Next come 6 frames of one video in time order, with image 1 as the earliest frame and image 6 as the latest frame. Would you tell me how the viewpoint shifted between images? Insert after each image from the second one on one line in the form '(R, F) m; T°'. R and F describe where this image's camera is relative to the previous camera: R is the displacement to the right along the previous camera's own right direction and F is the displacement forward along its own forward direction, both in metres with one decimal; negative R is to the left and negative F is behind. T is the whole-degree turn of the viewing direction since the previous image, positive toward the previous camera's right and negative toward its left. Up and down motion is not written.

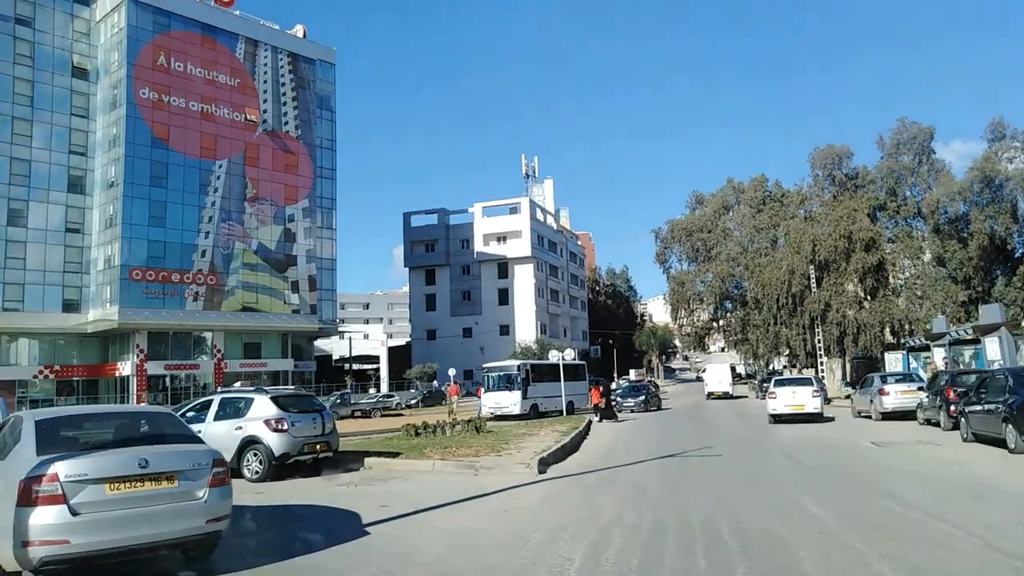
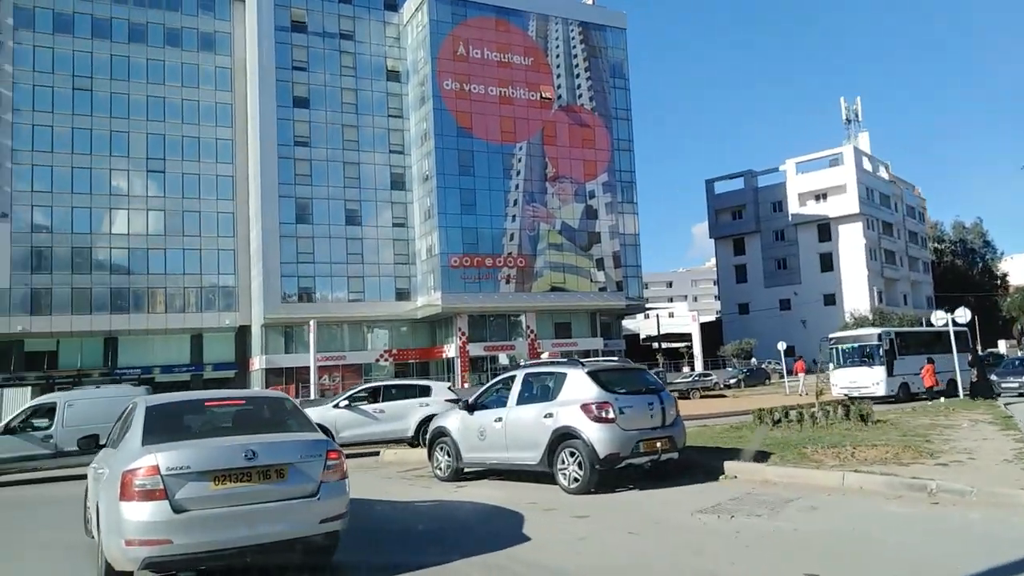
(-1.3, +3.9) m; -23°
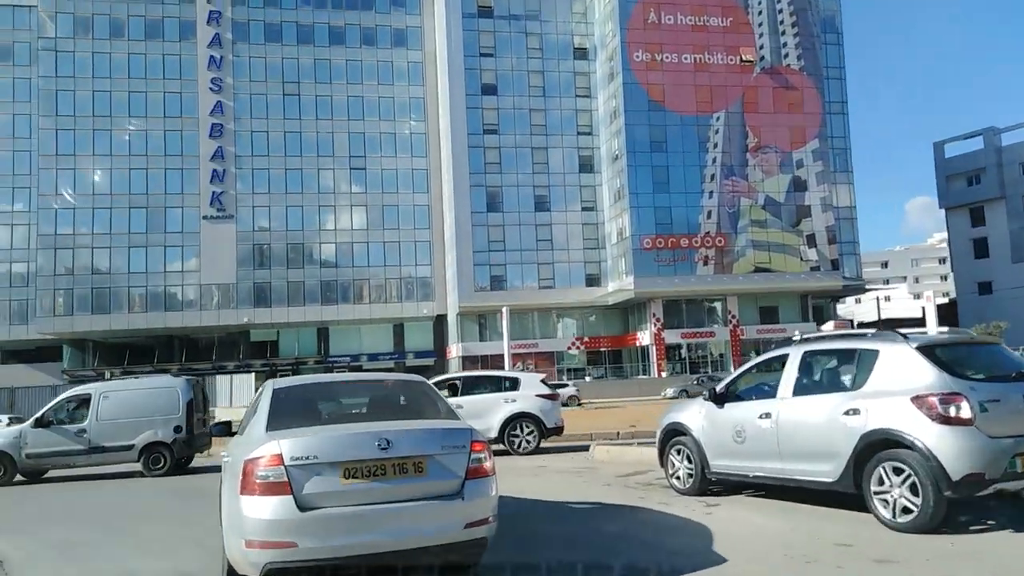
(-0.6, +1.9) m; -15°
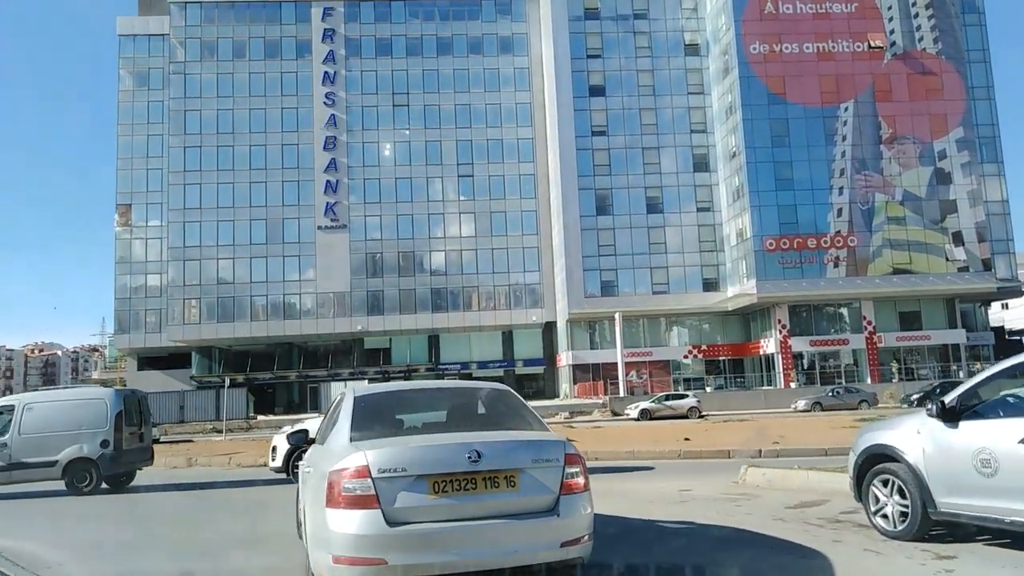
(-0.3, +1.5) m; -8°
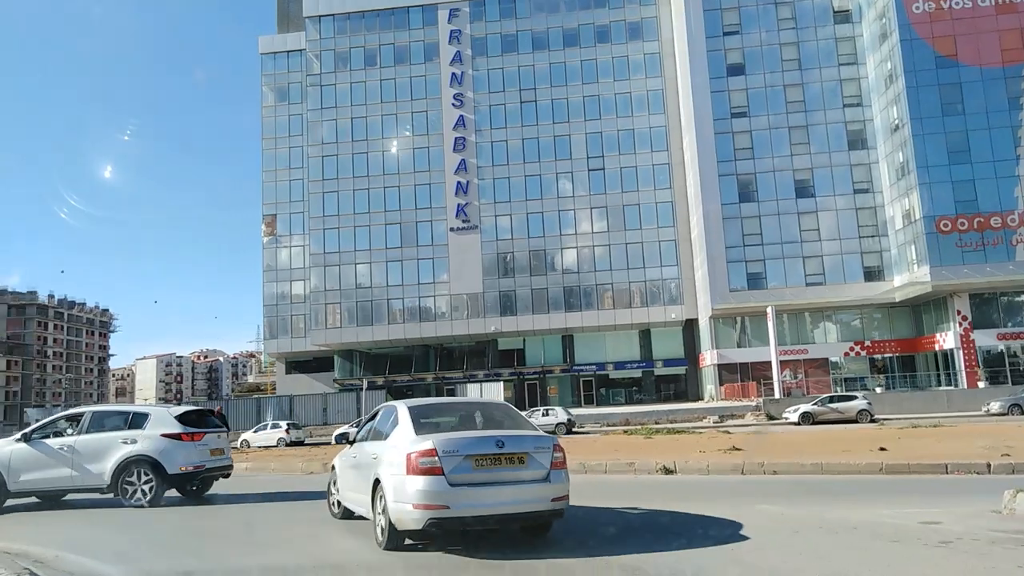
(-0.4, +1.9) m; -10°
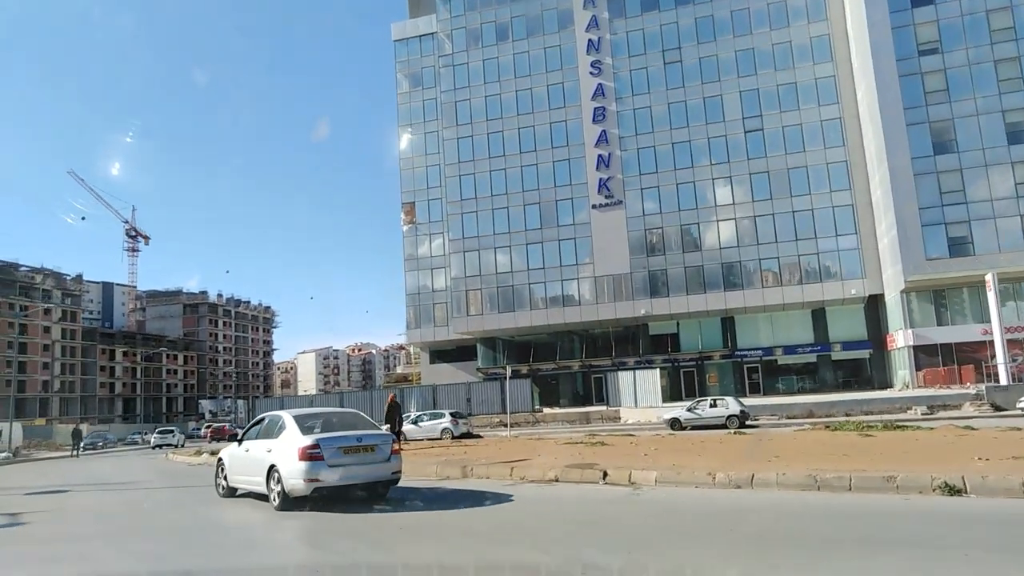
(-0.7, +3.7) m; -11°
